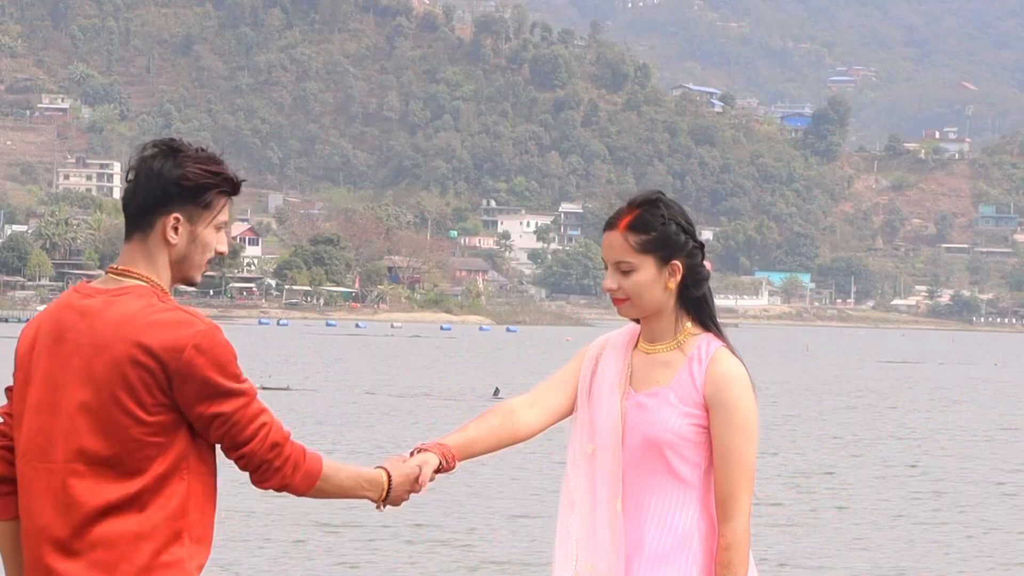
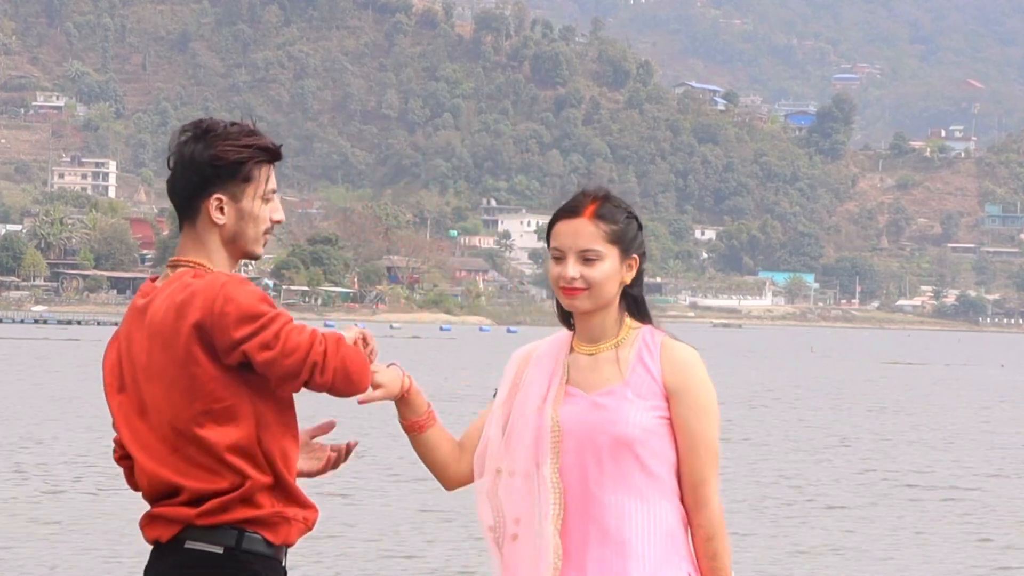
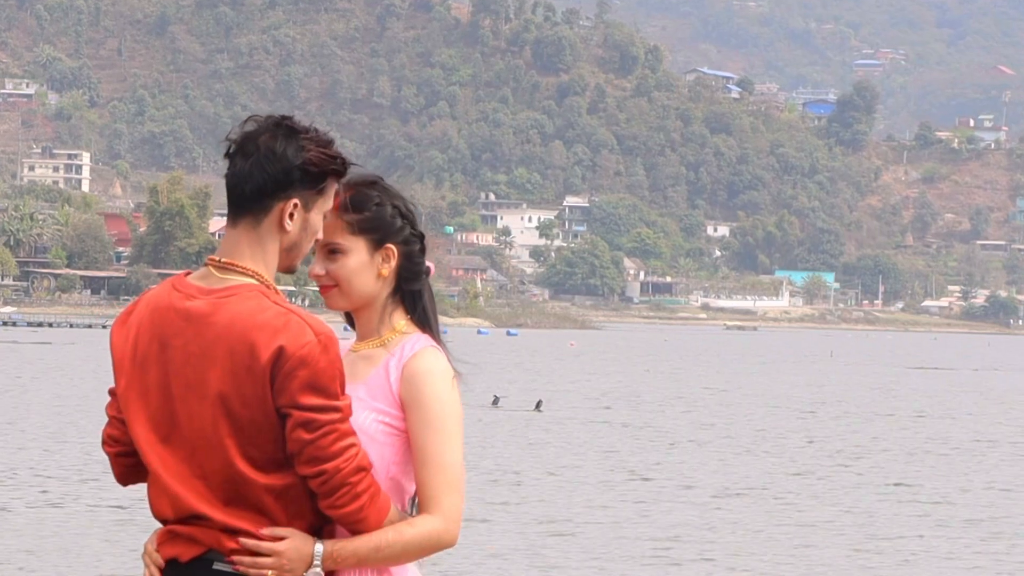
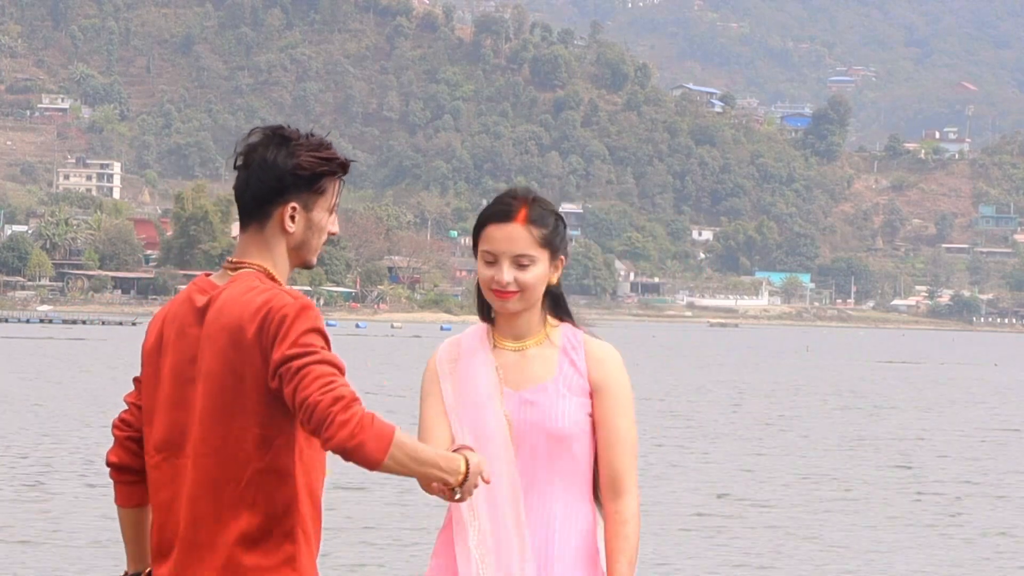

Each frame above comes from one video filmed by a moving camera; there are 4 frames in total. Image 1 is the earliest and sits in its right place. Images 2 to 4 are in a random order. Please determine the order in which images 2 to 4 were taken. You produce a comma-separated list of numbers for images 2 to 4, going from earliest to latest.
4, 2, 3
